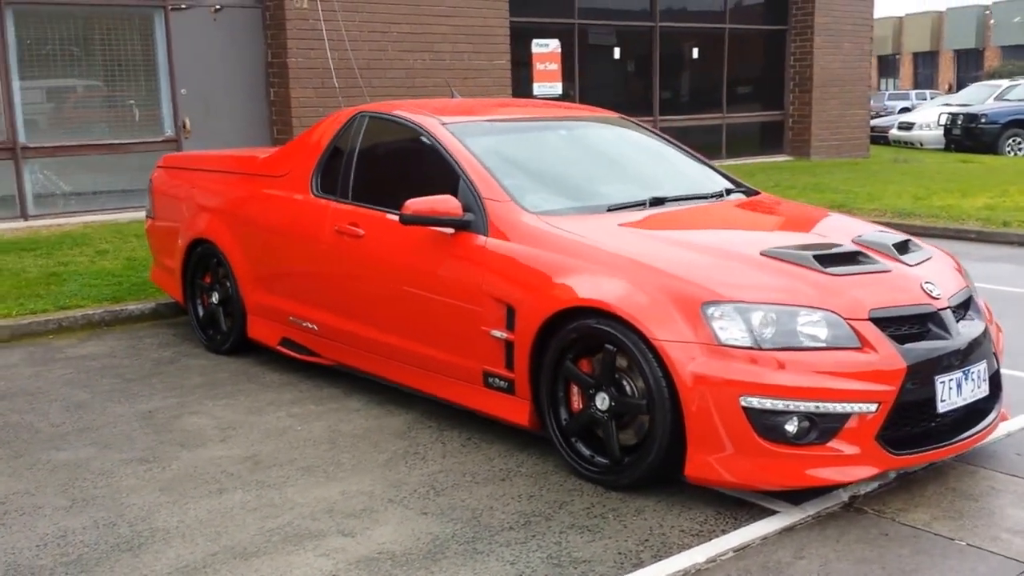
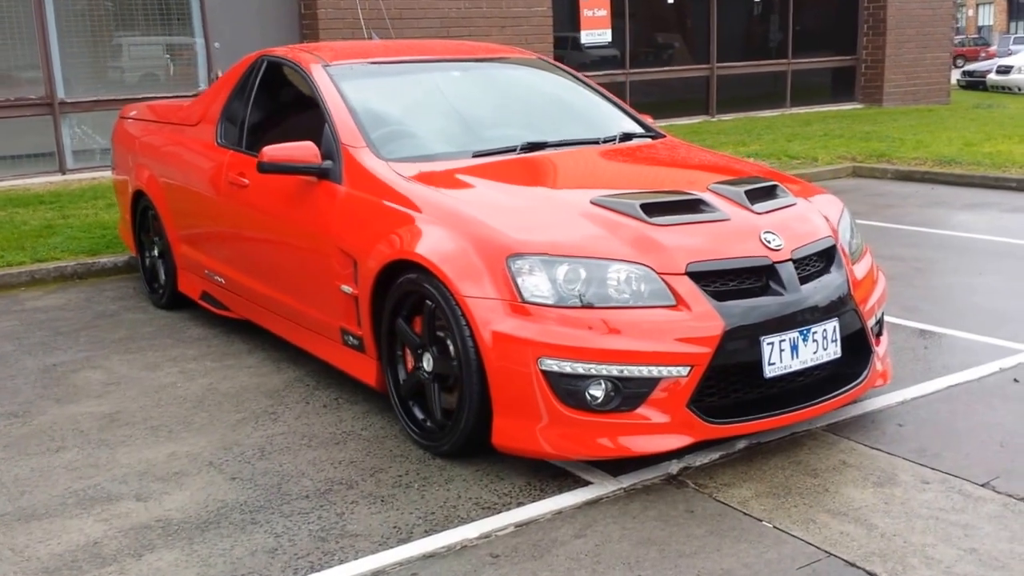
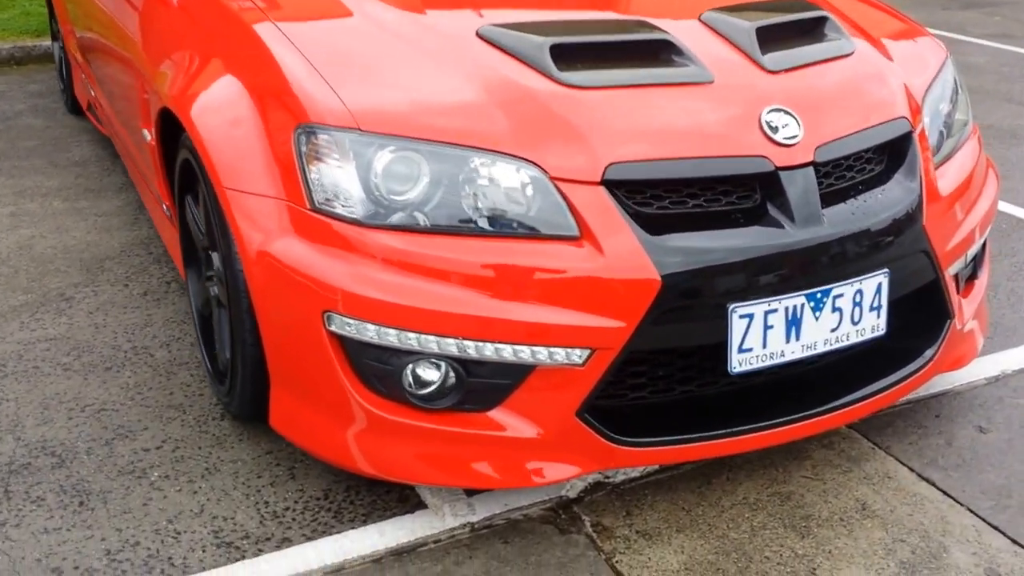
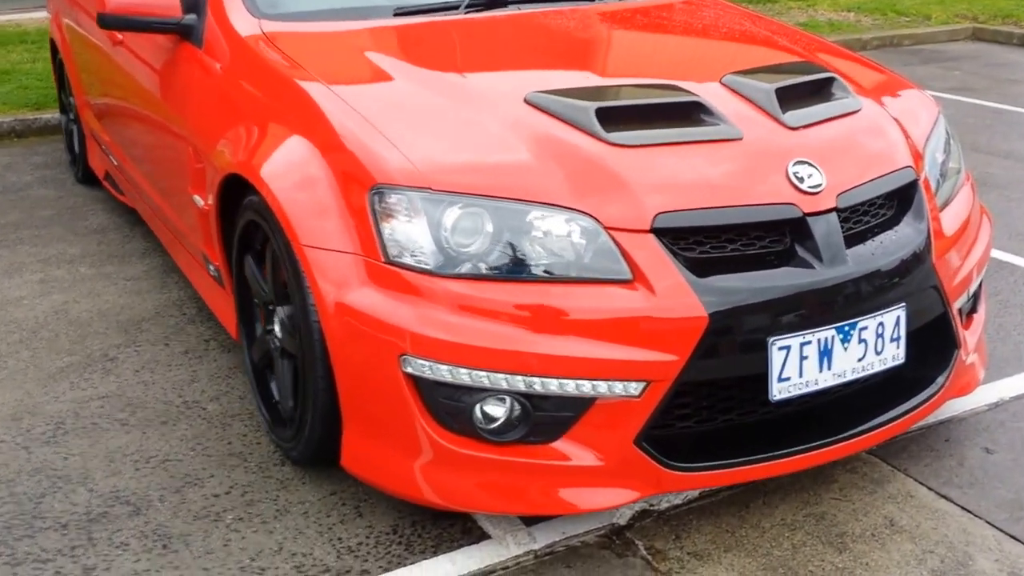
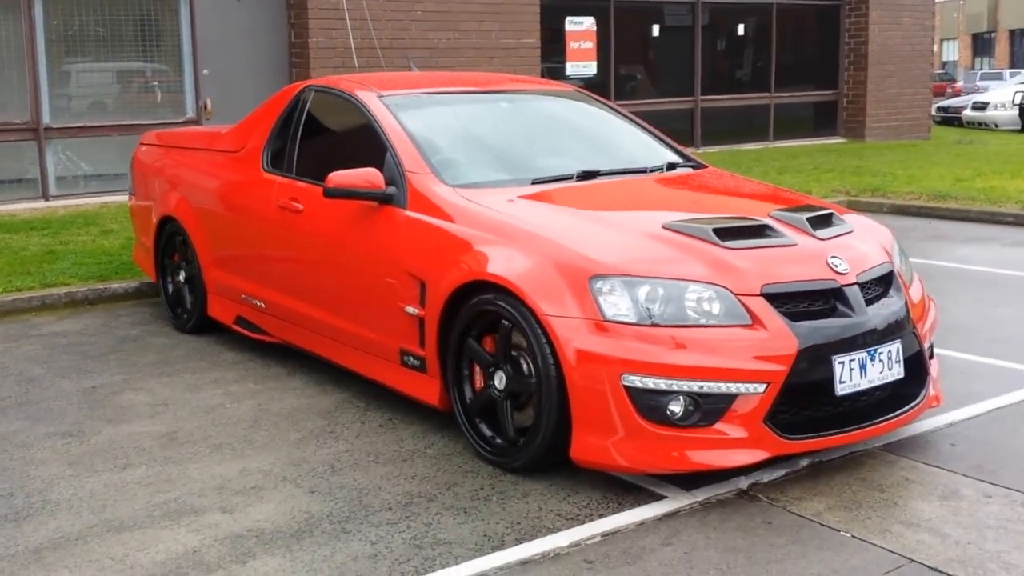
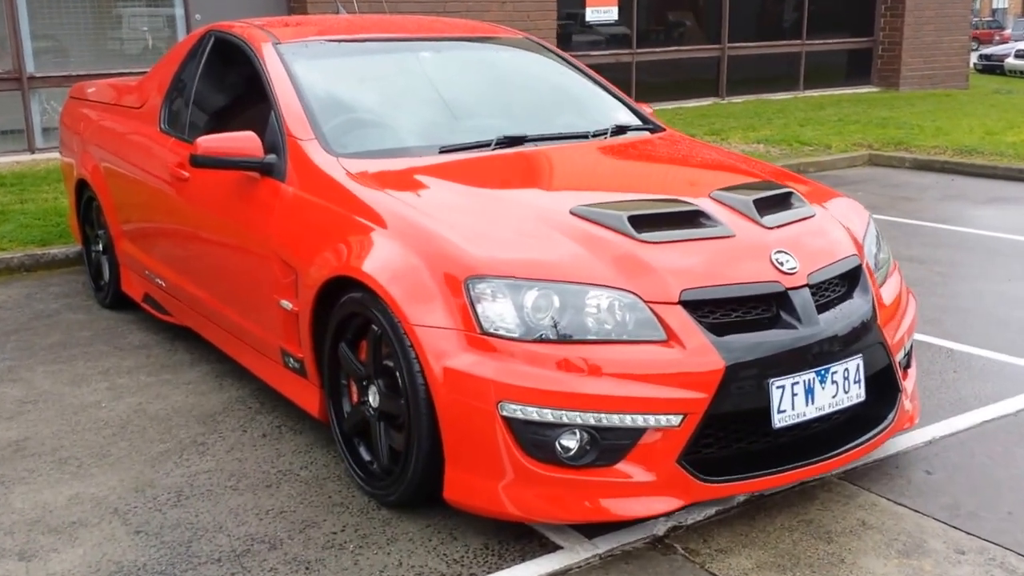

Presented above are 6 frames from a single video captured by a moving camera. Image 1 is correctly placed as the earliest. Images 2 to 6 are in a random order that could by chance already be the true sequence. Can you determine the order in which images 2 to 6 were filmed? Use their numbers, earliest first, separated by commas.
5, 2, 6, 4, 3
